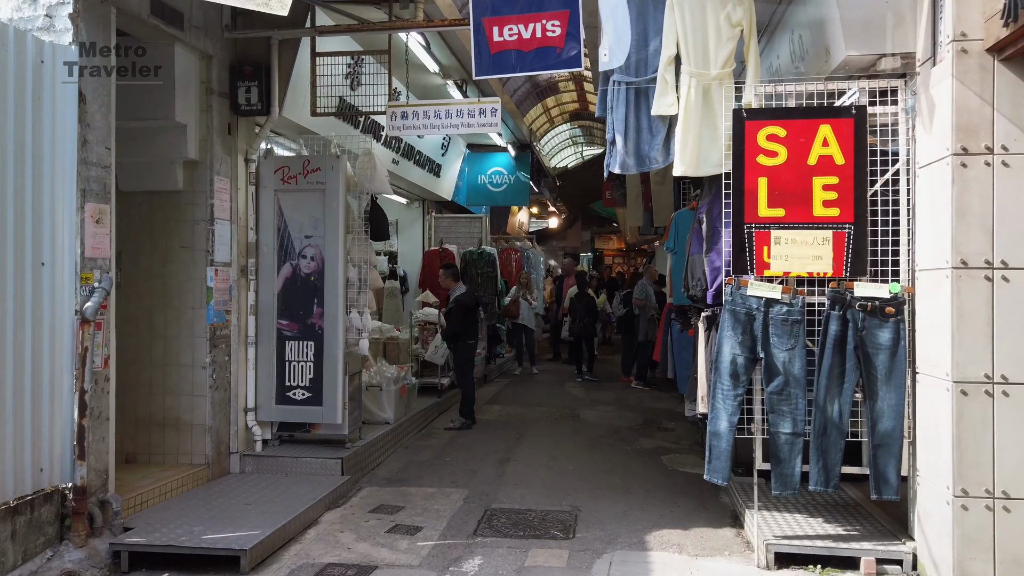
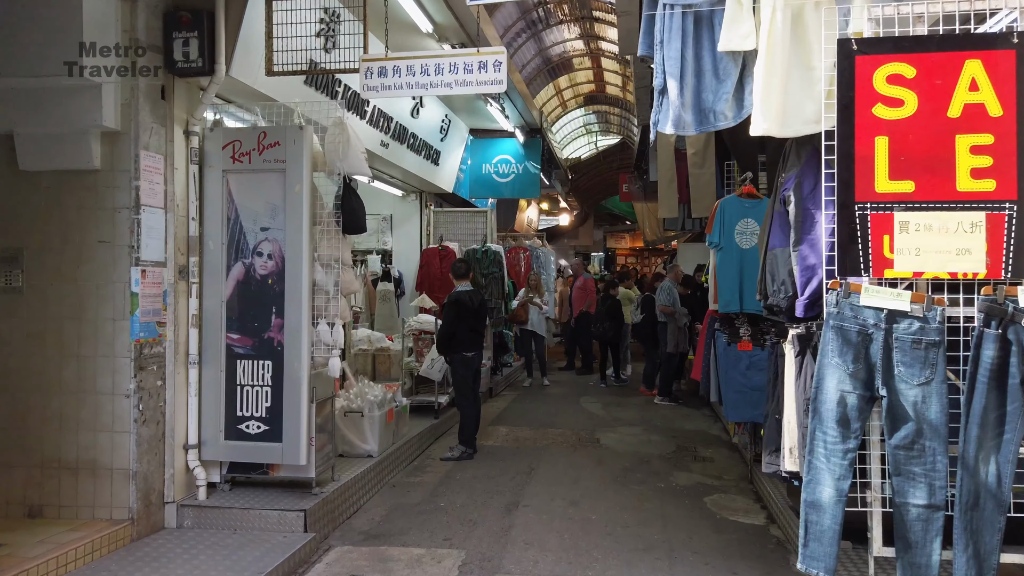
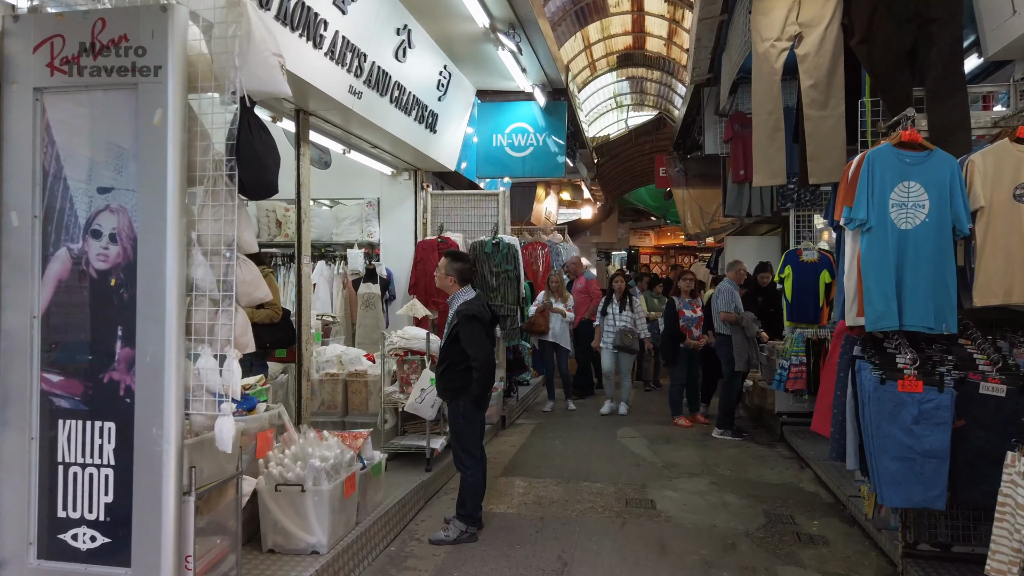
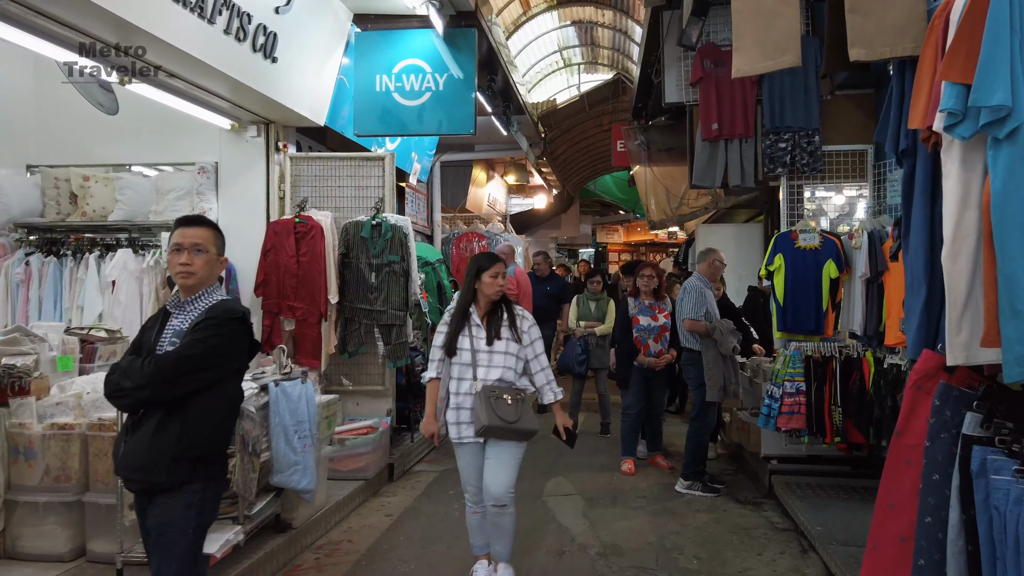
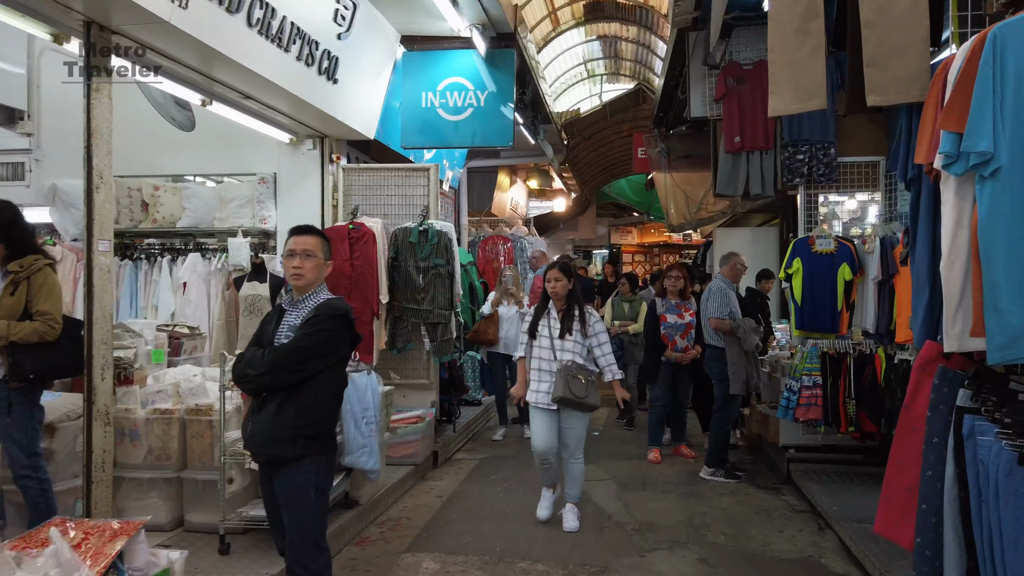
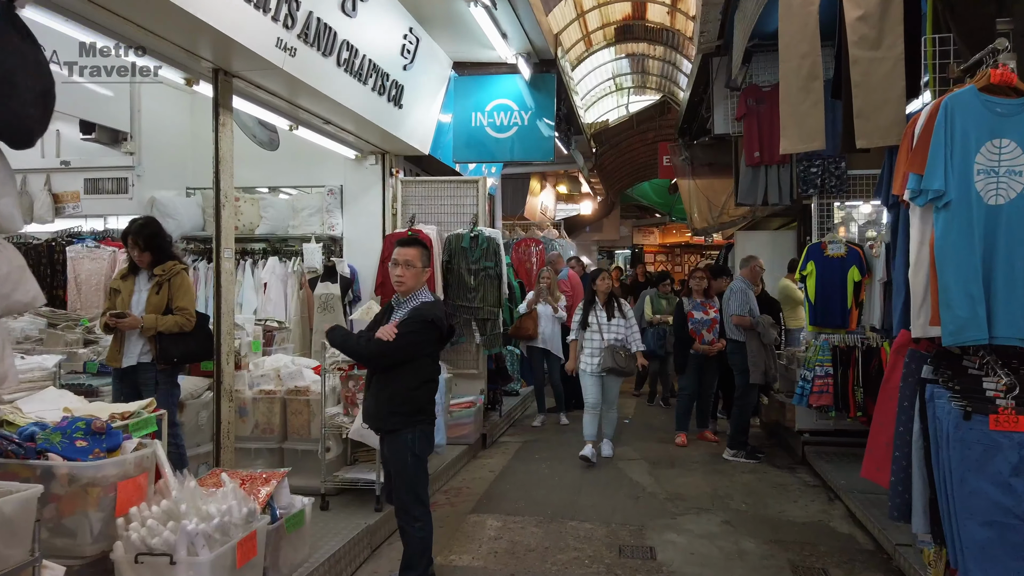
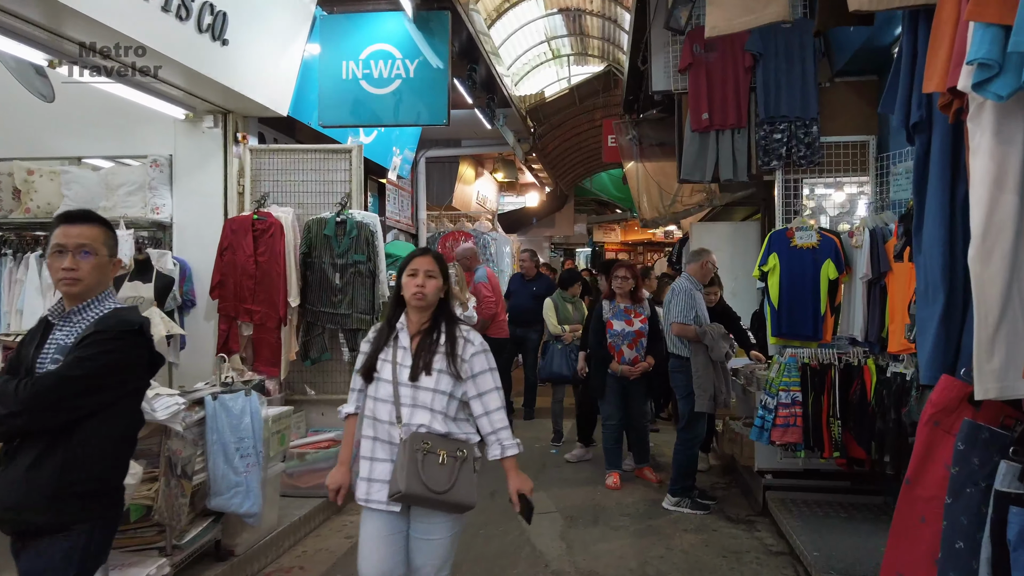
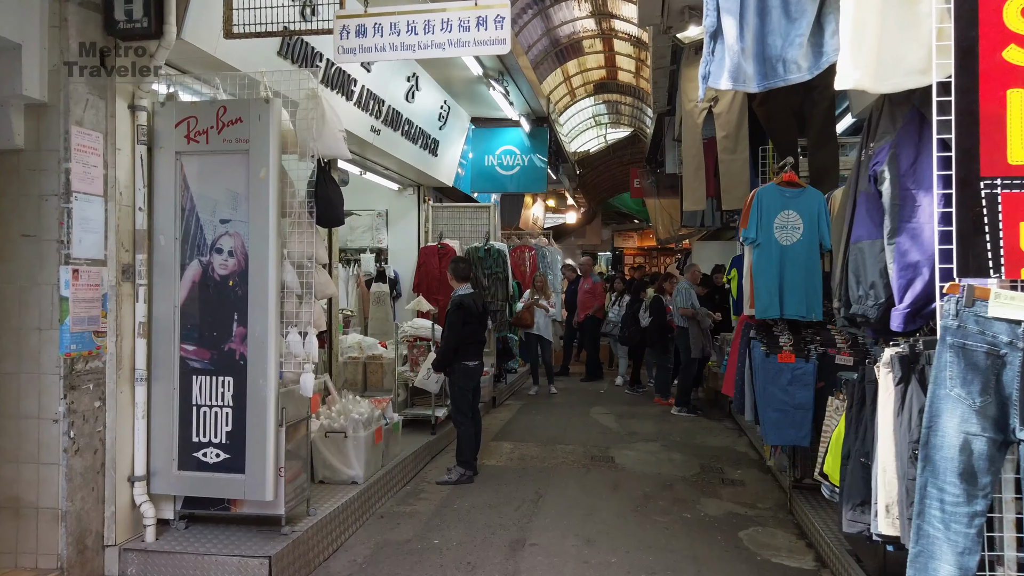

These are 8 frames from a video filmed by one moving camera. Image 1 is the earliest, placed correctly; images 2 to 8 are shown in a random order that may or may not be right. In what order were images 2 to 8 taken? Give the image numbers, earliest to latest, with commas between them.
2, 8, 3, 6, 5, 4, 7
